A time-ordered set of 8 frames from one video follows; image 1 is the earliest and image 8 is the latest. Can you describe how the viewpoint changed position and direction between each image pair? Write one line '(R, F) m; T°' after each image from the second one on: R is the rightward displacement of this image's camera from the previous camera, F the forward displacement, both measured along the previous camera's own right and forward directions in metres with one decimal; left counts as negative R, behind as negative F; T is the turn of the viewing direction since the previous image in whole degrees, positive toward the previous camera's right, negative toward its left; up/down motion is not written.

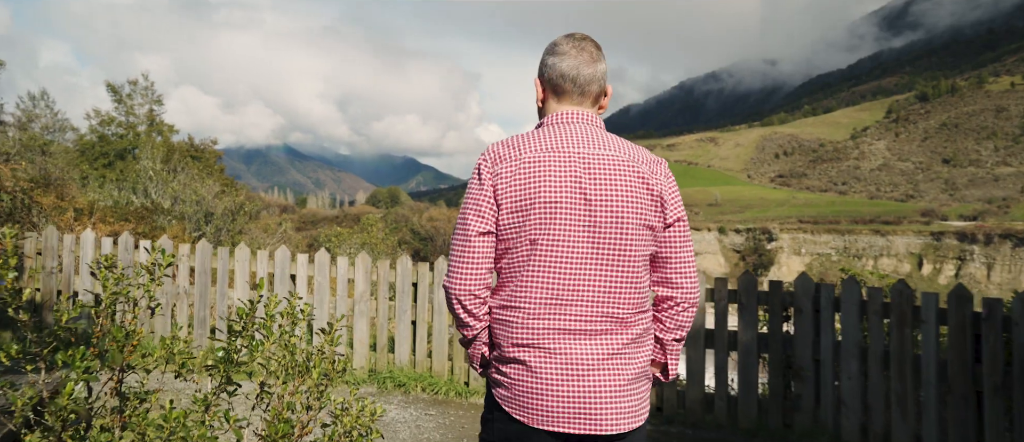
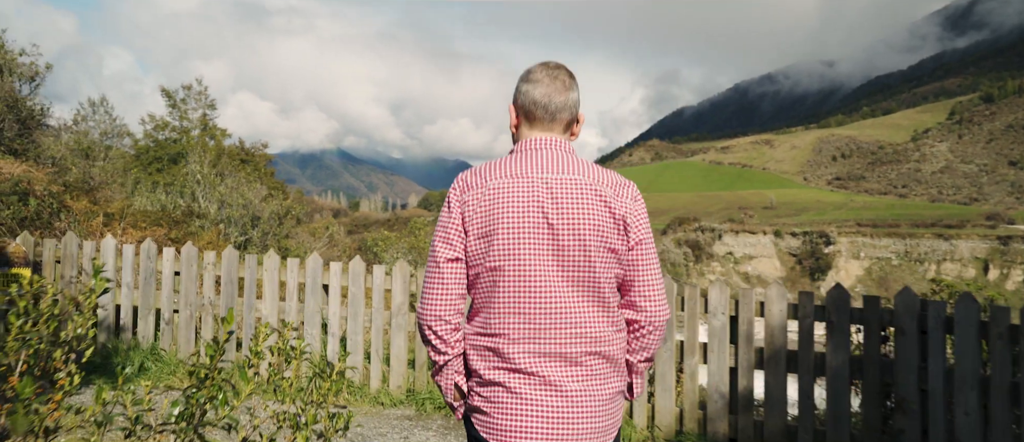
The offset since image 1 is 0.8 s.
(0.0, +0.8) m; -4°
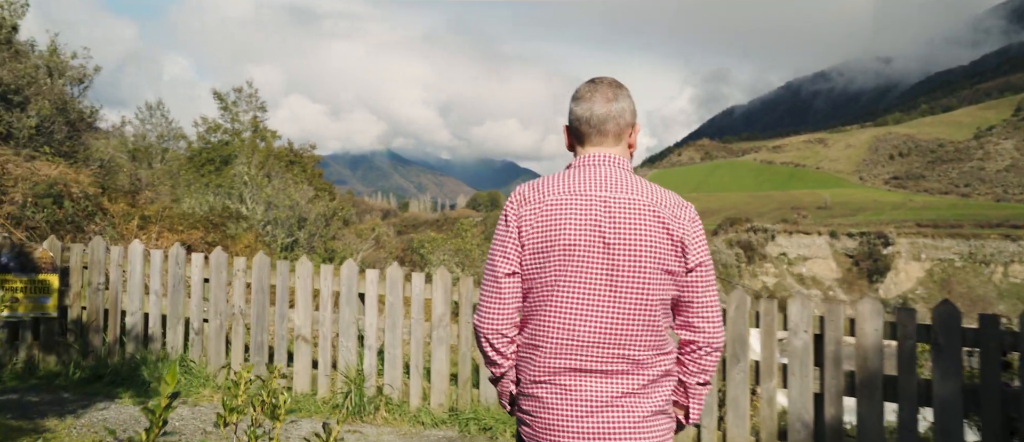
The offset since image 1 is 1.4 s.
(0.0, +0.6) m; -4°
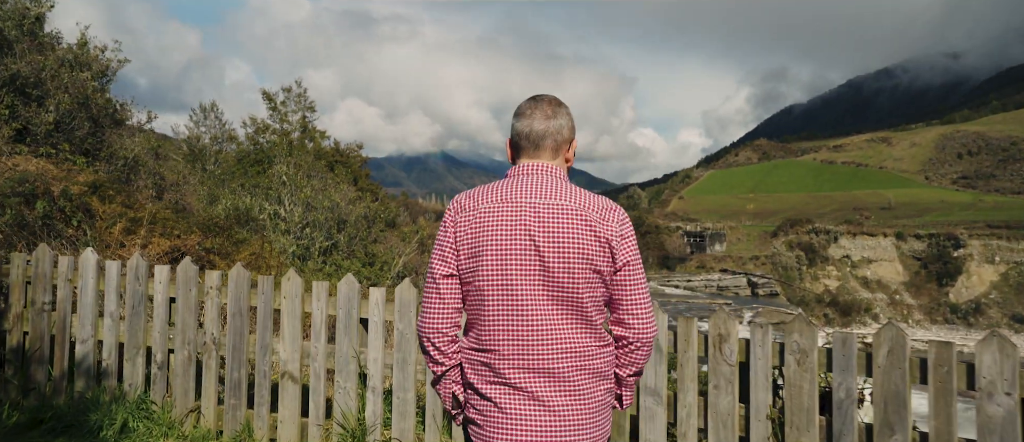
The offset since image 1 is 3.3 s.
(0.0, +1.5) m; -5°
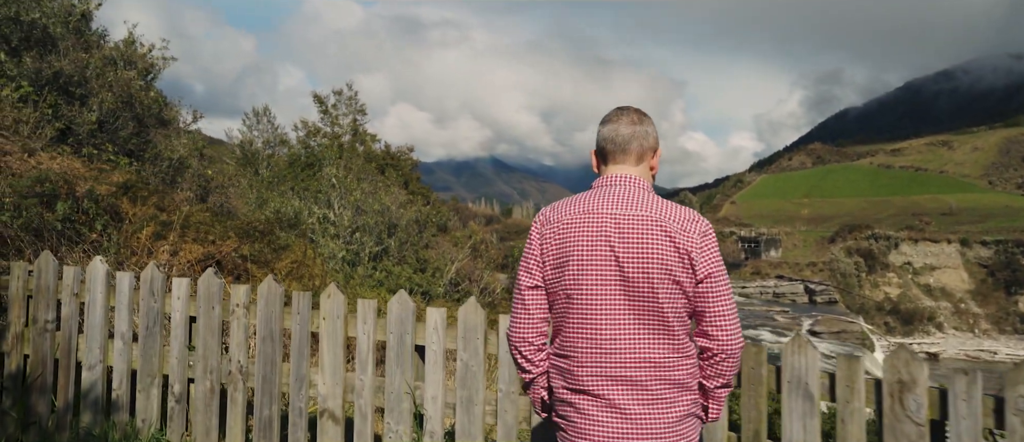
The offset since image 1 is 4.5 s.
(-0.3, +0.9) m; -4°
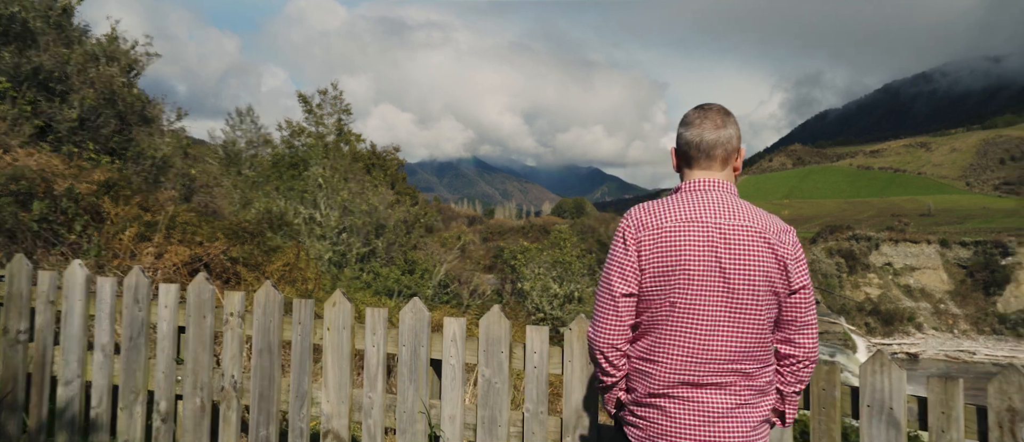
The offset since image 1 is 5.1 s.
(-0.2, +0.3) m; +1°
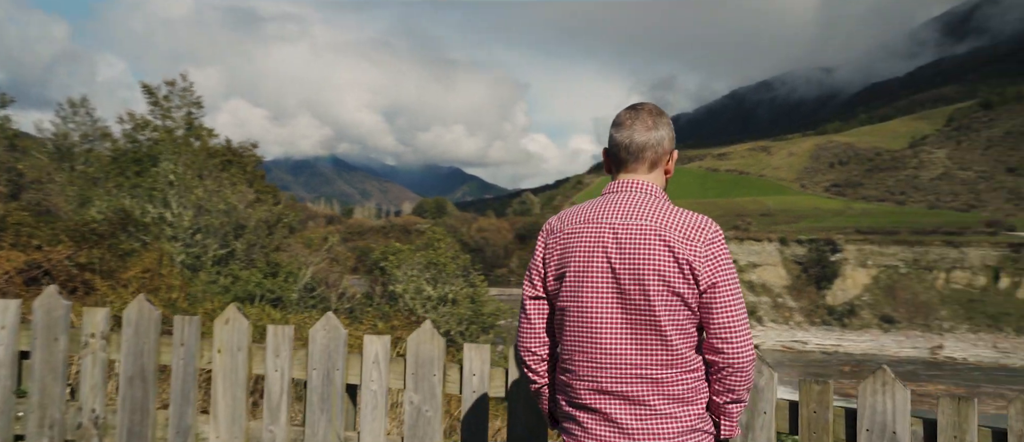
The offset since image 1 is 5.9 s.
(-0.2, +0.4) m; +10°
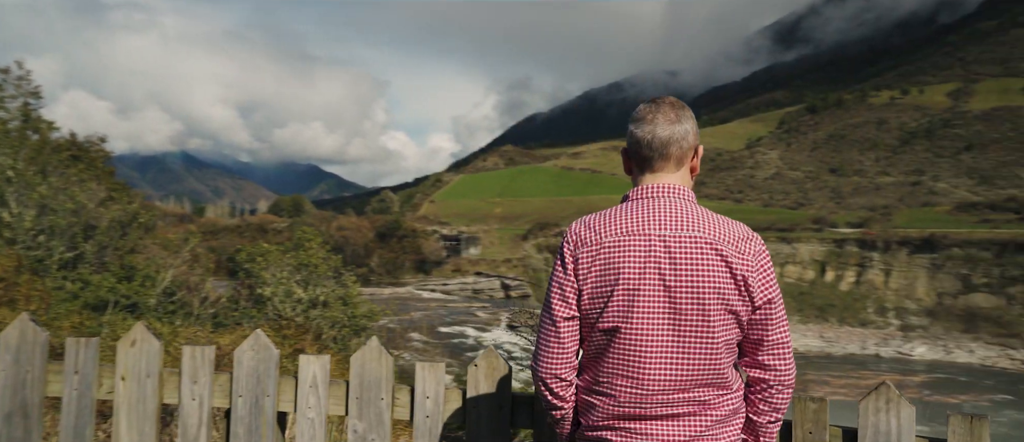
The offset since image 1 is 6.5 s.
(-0.2, +0.2) m; +9°
